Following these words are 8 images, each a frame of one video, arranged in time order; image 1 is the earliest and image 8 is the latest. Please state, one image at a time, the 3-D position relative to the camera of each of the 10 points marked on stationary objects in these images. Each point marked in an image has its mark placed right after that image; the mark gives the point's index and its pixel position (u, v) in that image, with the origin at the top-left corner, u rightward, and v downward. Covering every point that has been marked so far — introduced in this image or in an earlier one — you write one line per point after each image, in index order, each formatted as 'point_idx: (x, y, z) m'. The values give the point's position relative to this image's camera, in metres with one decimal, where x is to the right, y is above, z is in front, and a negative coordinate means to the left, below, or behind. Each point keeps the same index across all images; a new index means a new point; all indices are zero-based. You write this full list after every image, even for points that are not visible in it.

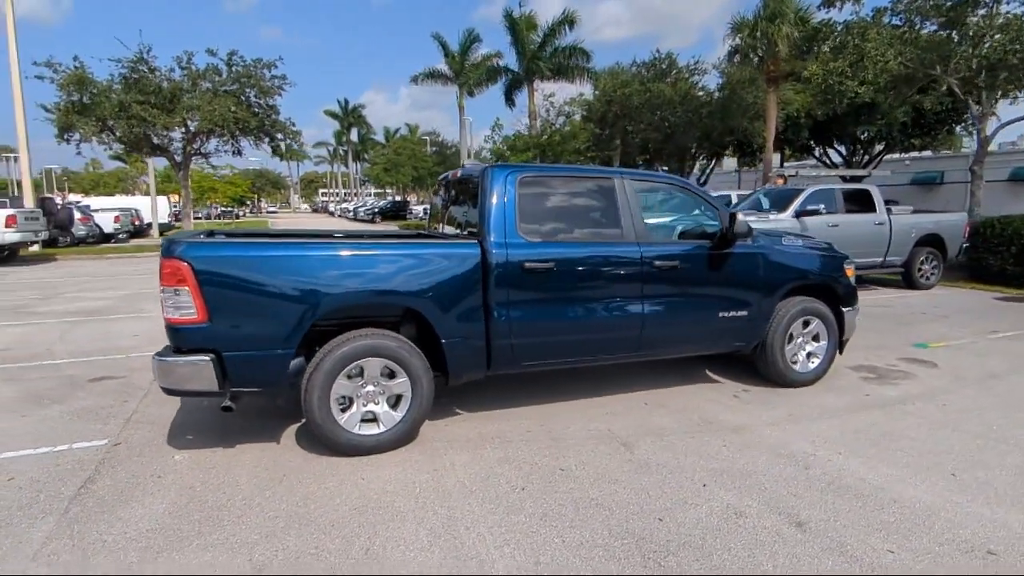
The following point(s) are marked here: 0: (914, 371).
0: (+4.4, -0.9, +6.5) m
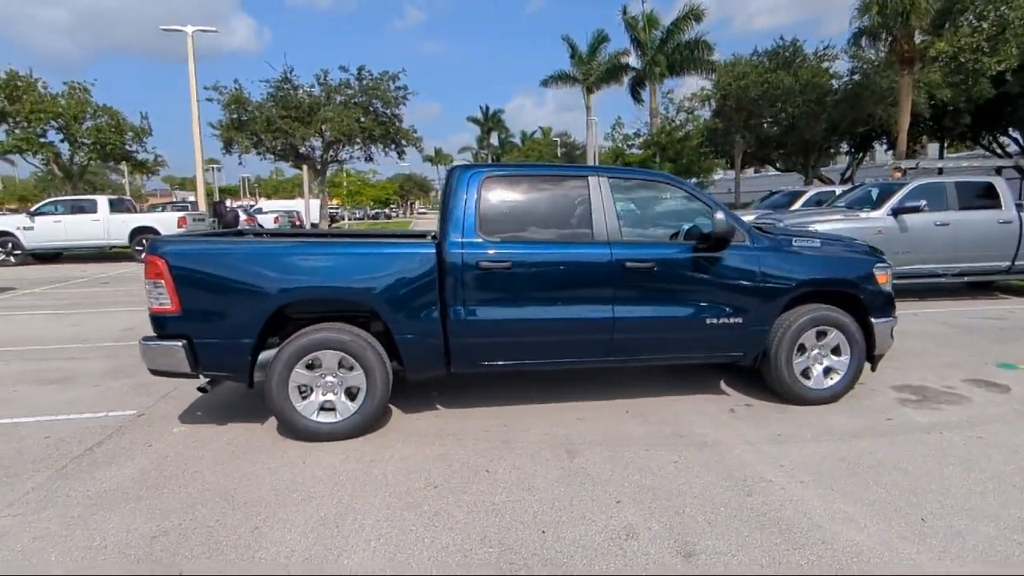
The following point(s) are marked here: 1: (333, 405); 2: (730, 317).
0: (+4.2, -1.0, +5.5) m
1: (-1.5, -1.0, +5.0) m
2: (+1.9, -0.3, +5.3) m
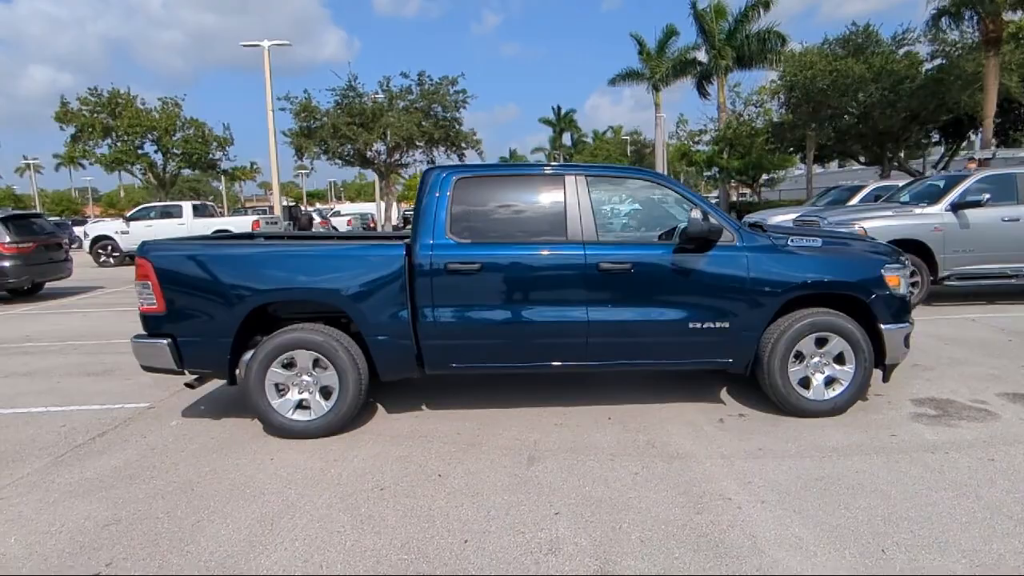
0: (+4.0, -1.0, +4.9) m
1: (-1.7, -1.0, +5.1) m
2: (+1.7, -0.3, +5.0) m
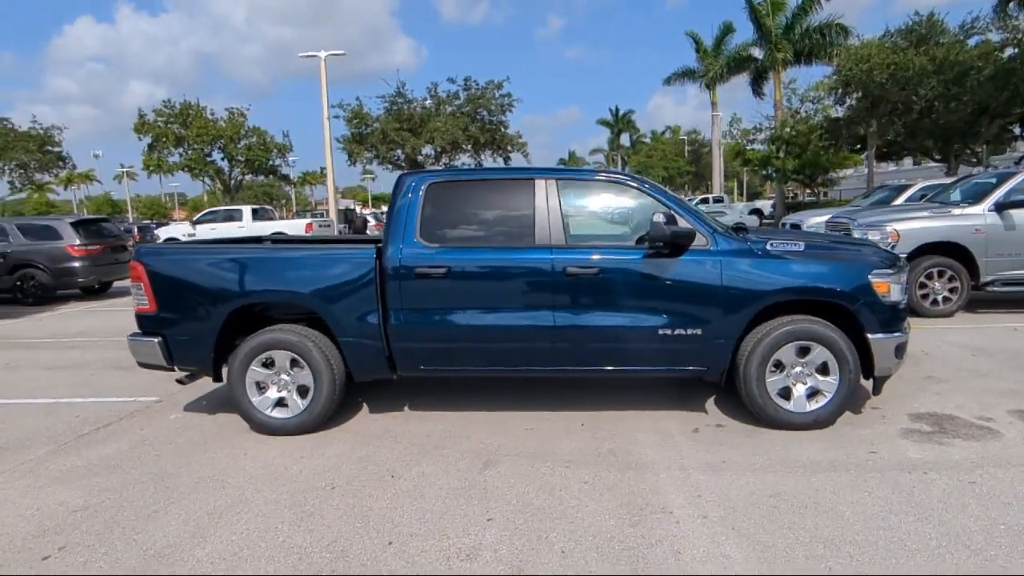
0: (+3.7, -1.1, +4.5) m
1: (-2.0, -1.0, +5.3) m
2: (+1.4, -0.3, +4.8) m
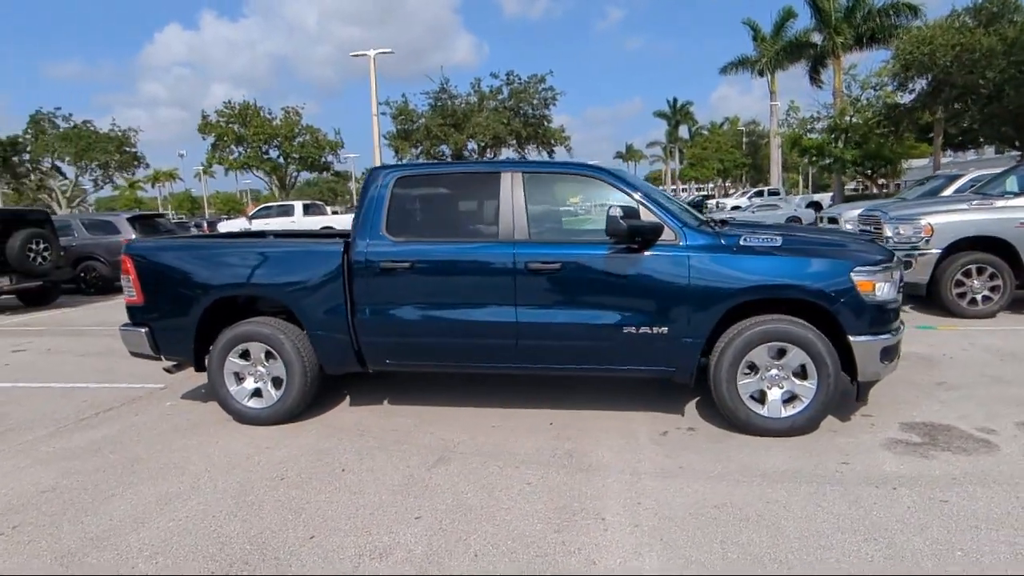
0: (+3.3, -1.1, +4.0) m
1: (-2.2, -0.9, +5.4) m
2: (+1.1, -0.3, +4.6) m
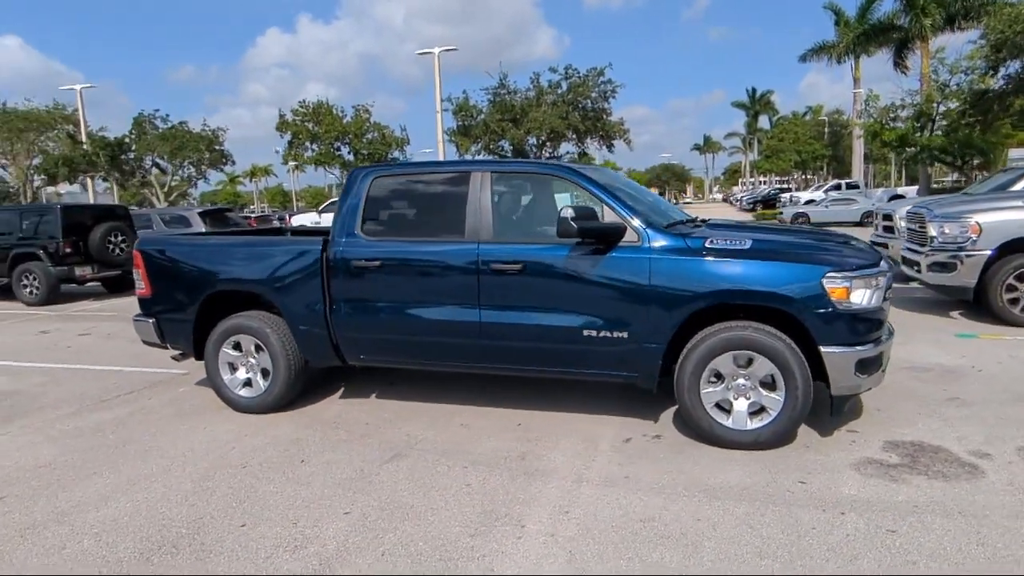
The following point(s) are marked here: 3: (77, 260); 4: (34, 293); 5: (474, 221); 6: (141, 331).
0: (+2.9, -1.1, +3.6) m
1: (-2.4, -0.9, +5.7) m
2: (+0.8, -0.3, +4.4) m
3: (-10.9, +0.7, +15.1) m
4: (-12.0, -0.1, +15.2) m
5: (-0.3, +0.5, +4.9) m
6: (-3.7, -0.4, +6.1) m
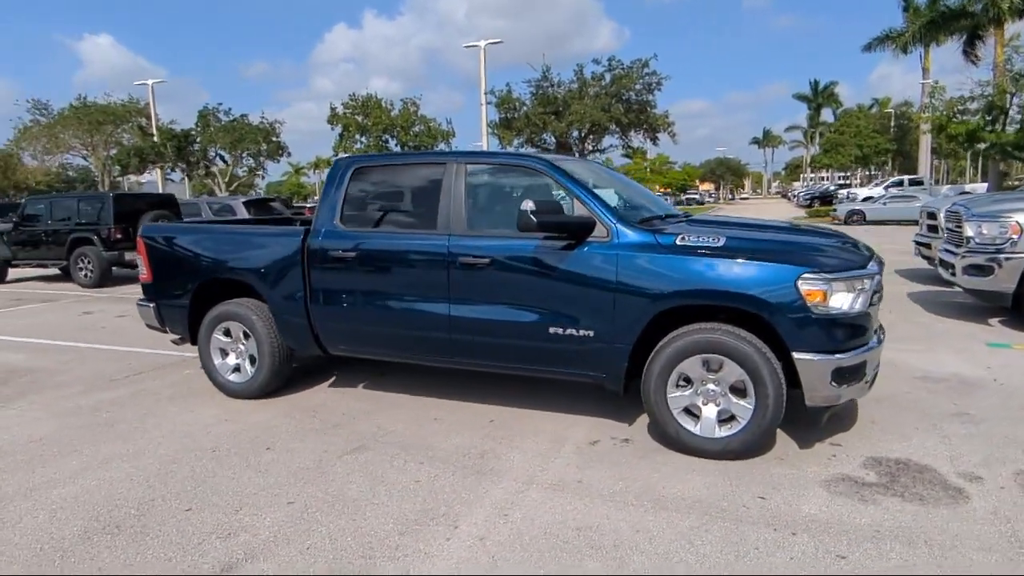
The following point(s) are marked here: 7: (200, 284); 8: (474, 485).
0: (+2.6, -1.2, +3.3) m
1: (-2.6, -0.8, +5.8) m
2: (+0.5, -0.3, +4.3) m
3: (-10.2, +1.1, +15.9) m
4: (-11.3, +0.3, +16.0) m
5: (-0.5, +0.6, +4.8) m
6: (-3.8, -0.3, +6.3) m
7: (-3.0, 0.0, +5.9) m
8: (-0.2, -1.2, +3.8) m
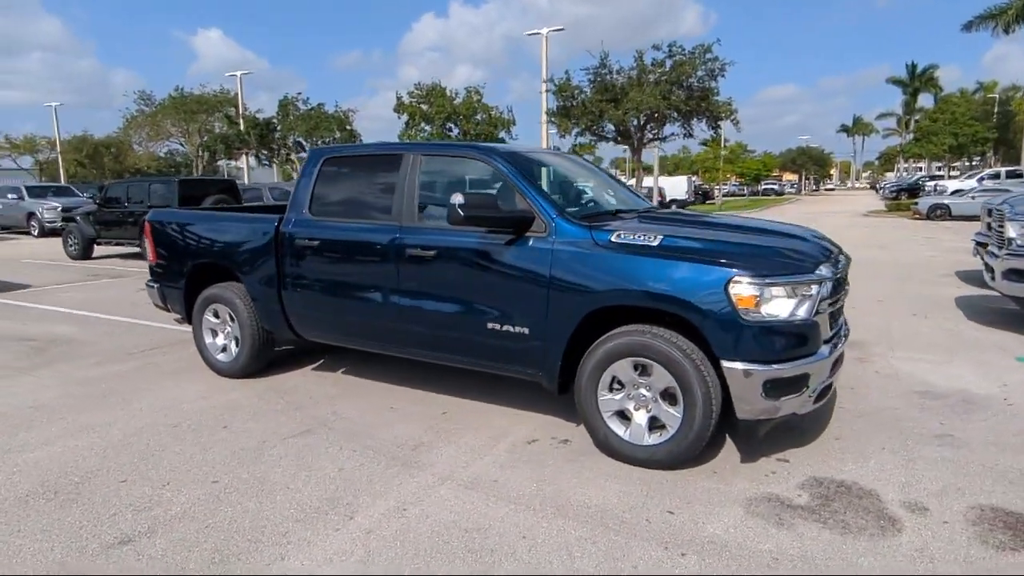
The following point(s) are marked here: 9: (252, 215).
0: (+2.0, -1.2, +3.0) m
1: (-2.8, -0.6, +6.0) m
2: (+0.1, -0.2, +4.2) m
3: (-9.1, +1.7, +16.9) m
4: (-10.2, +0.9, +17.2) m
5: (-0.9, +0.7, +4.8) m
6: (-4.0, -0.1, +6.7) m
7: (-3.2, +0.2, +6.2) m
8: (-0.7, -1.2, +3.8) m
9: (-2.5, +0.7, +5.8) m
